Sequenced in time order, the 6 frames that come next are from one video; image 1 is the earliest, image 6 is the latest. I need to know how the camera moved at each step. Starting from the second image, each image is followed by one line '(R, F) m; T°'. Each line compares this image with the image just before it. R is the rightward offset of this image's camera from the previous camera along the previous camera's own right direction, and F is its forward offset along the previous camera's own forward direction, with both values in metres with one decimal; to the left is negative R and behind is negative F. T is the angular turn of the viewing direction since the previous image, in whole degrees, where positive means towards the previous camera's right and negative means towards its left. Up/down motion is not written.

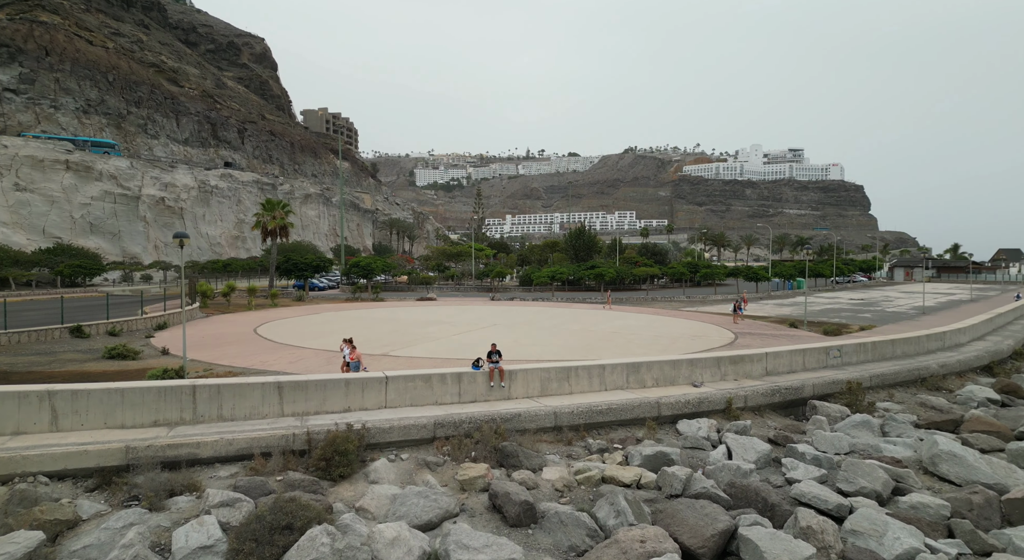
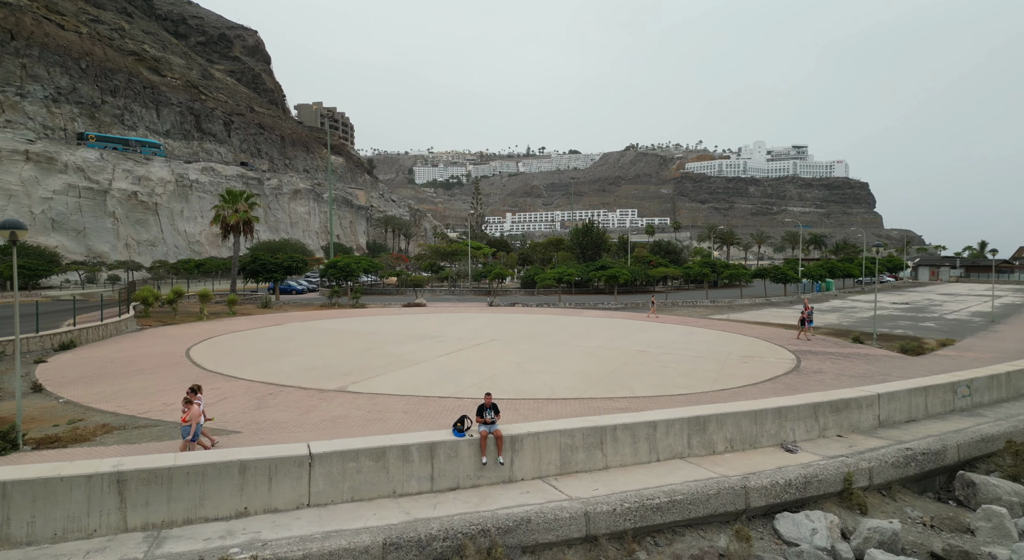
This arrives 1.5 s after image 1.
(-0.1, +5.1) m; 0°
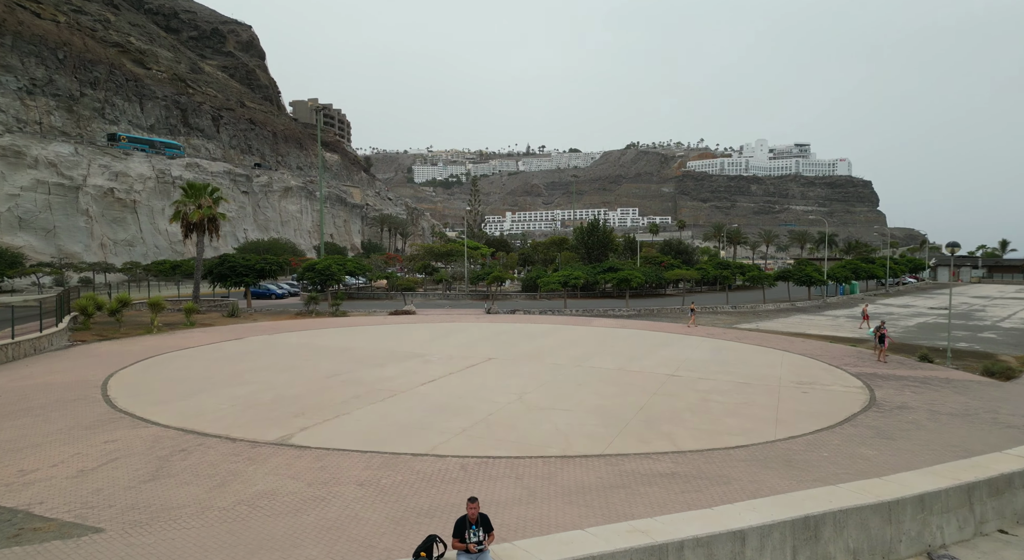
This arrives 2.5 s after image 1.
(0.0, +3.7) m; 0°
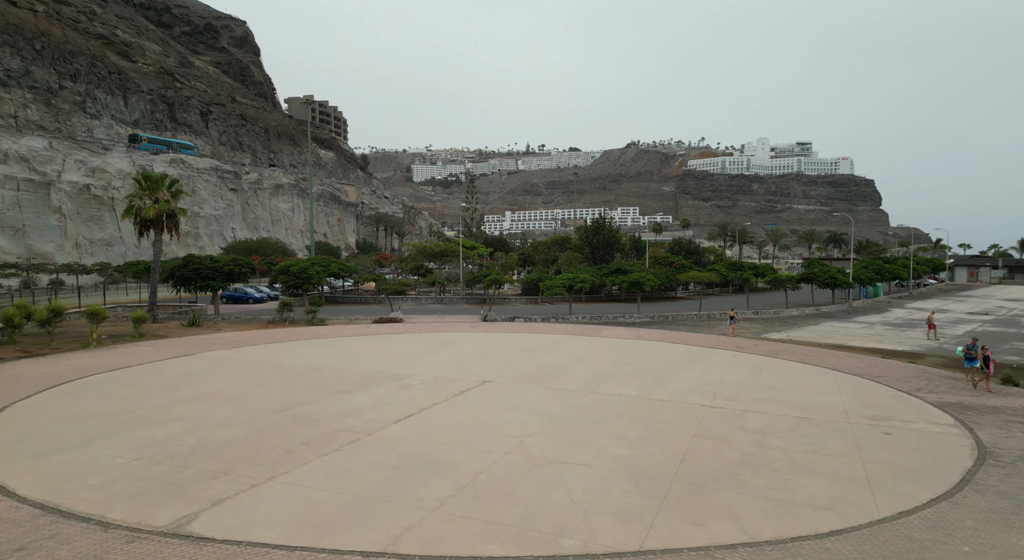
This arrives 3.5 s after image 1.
(0.0, +3.2) m; 0°
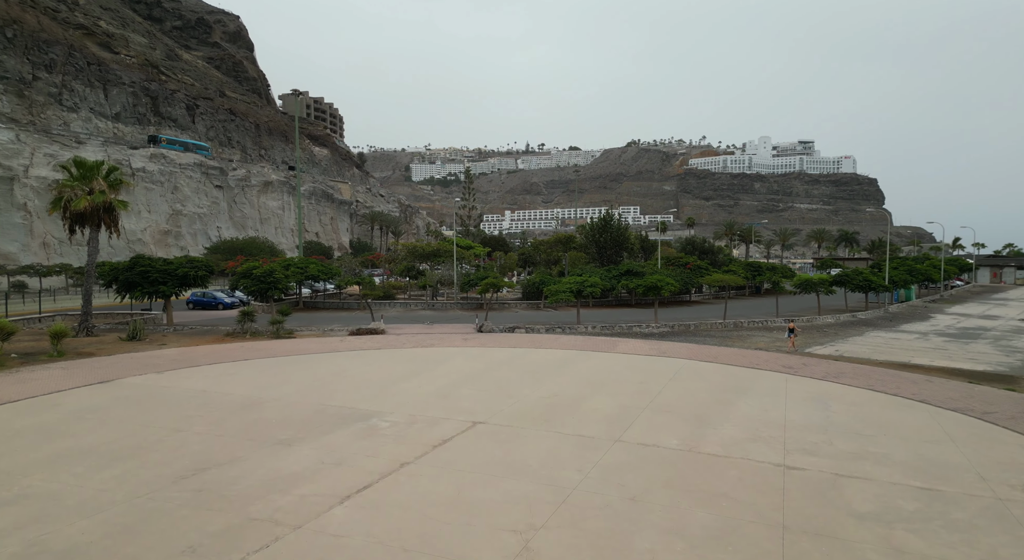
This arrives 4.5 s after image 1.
(0.0, +3.7) m; 0°
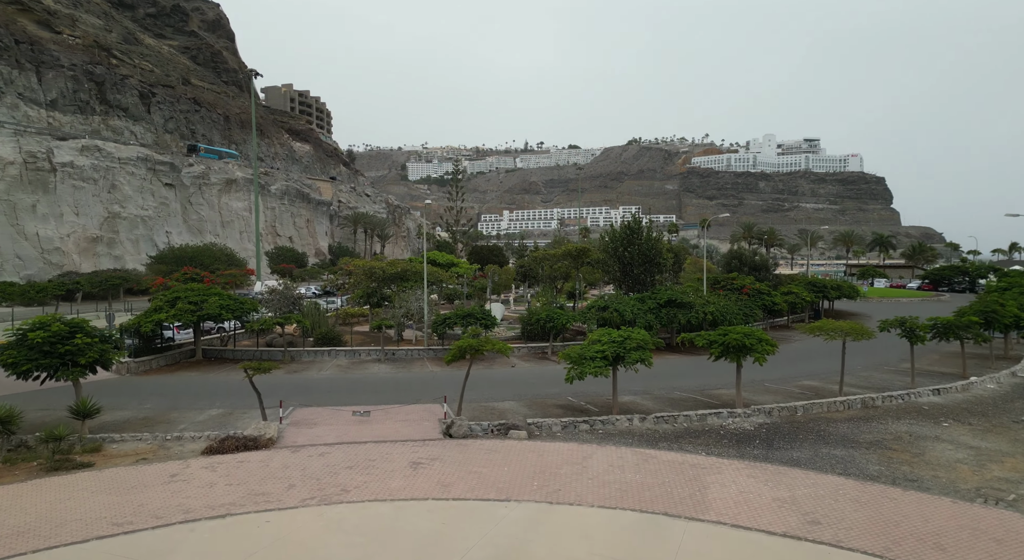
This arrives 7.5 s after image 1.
(+0.2, +10.3) m; 0°
